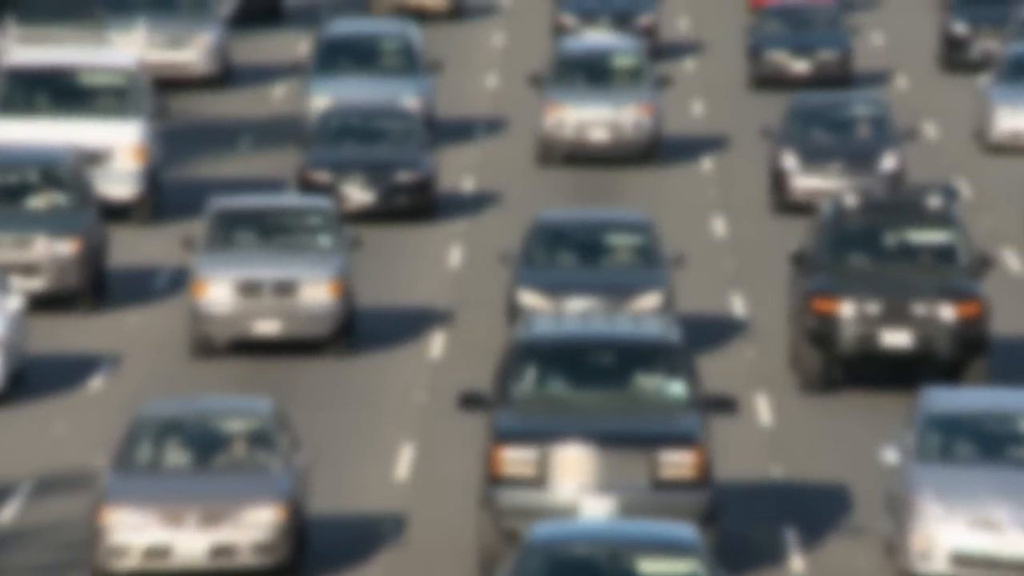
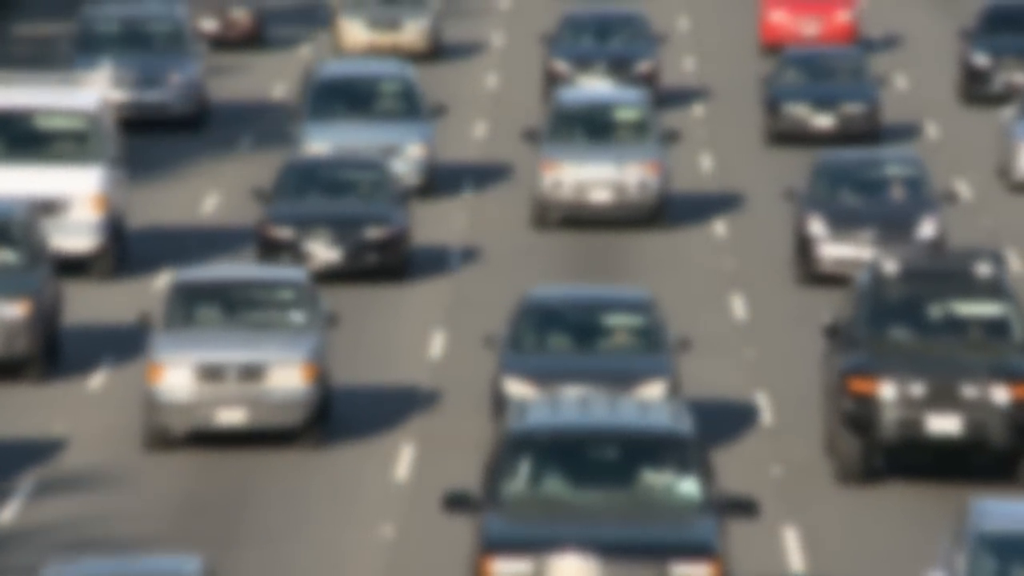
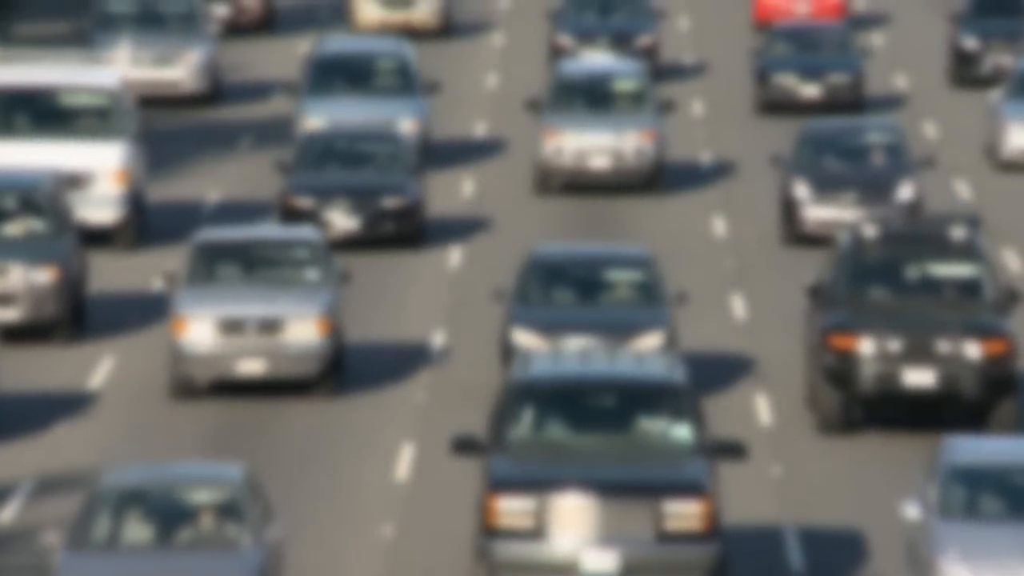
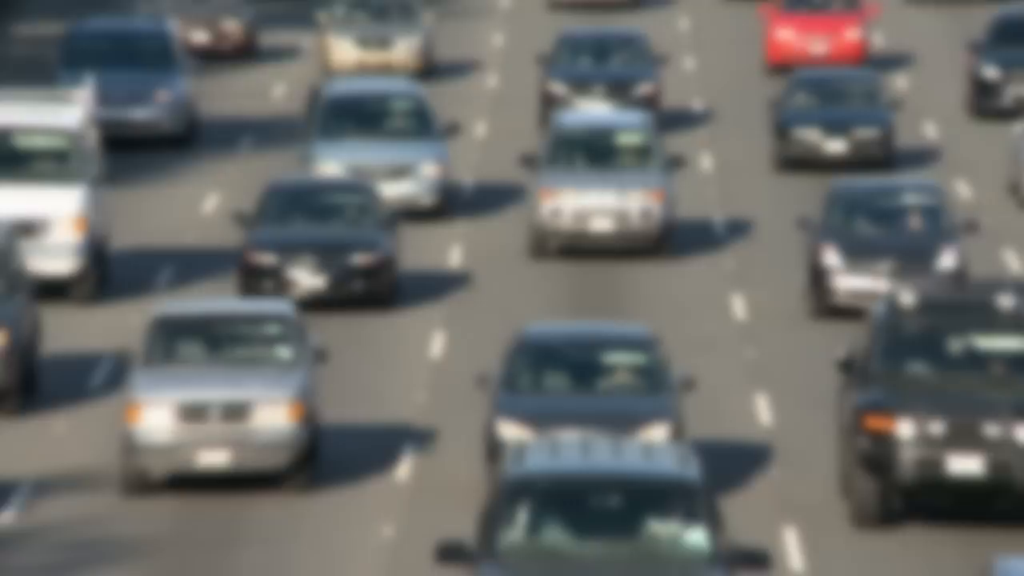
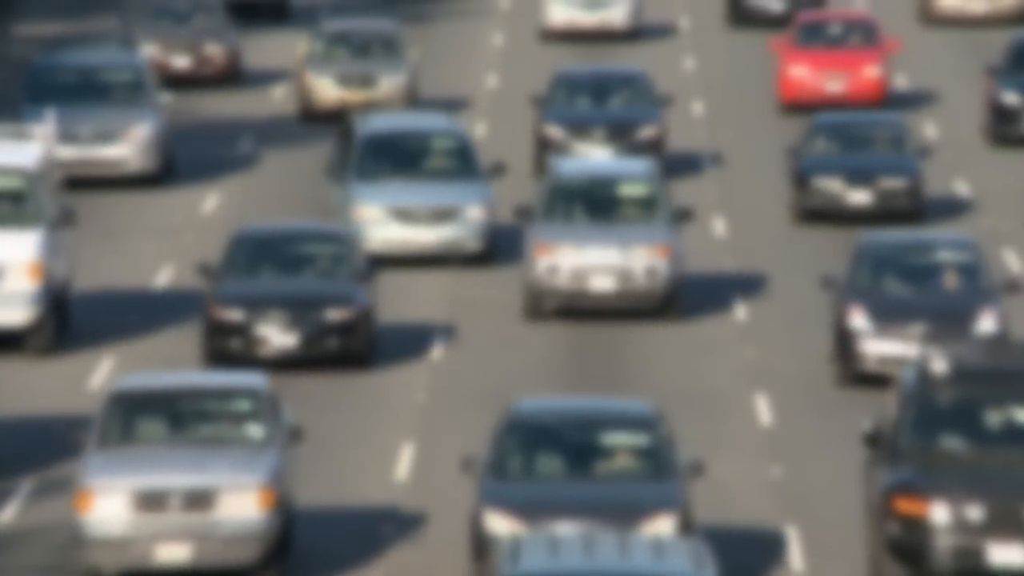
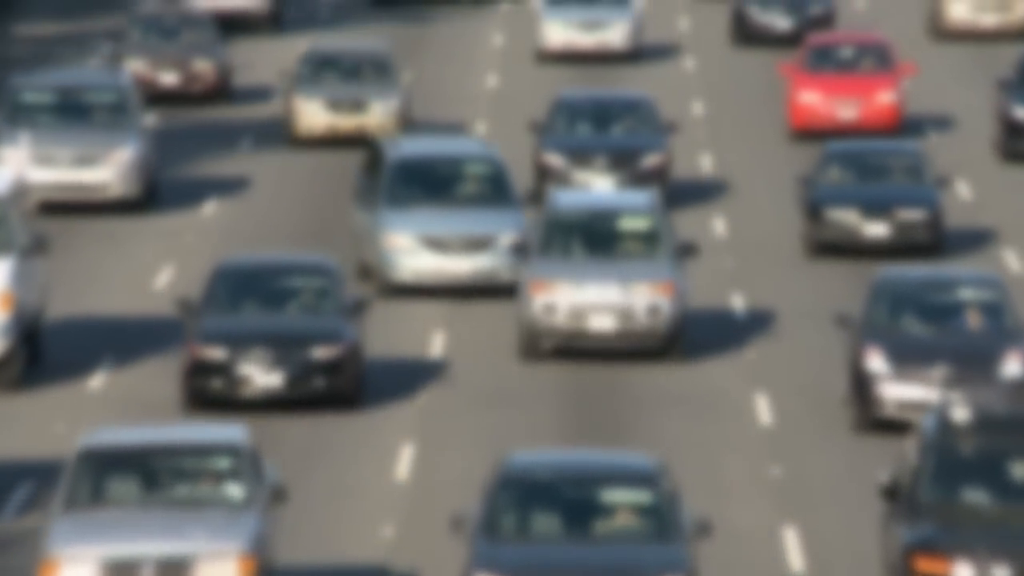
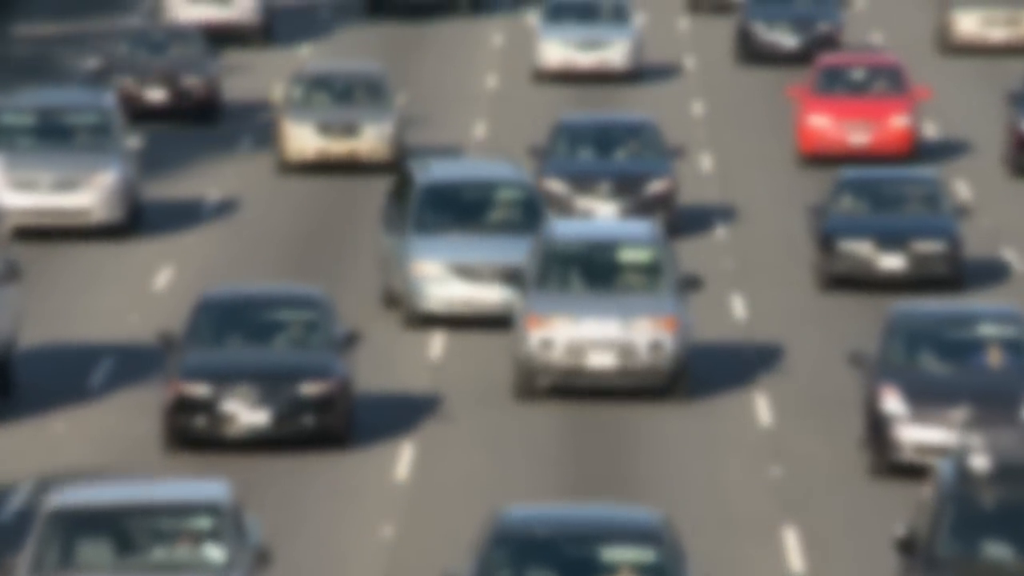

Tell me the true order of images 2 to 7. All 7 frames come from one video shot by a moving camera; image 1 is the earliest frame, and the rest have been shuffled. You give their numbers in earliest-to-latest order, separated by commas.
3, 2, 4, 5, 6, 7
